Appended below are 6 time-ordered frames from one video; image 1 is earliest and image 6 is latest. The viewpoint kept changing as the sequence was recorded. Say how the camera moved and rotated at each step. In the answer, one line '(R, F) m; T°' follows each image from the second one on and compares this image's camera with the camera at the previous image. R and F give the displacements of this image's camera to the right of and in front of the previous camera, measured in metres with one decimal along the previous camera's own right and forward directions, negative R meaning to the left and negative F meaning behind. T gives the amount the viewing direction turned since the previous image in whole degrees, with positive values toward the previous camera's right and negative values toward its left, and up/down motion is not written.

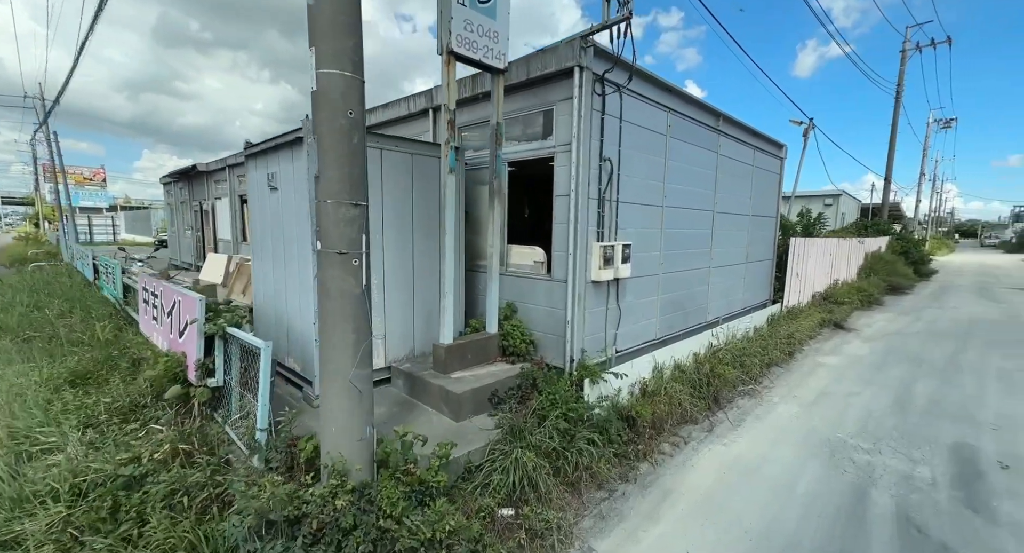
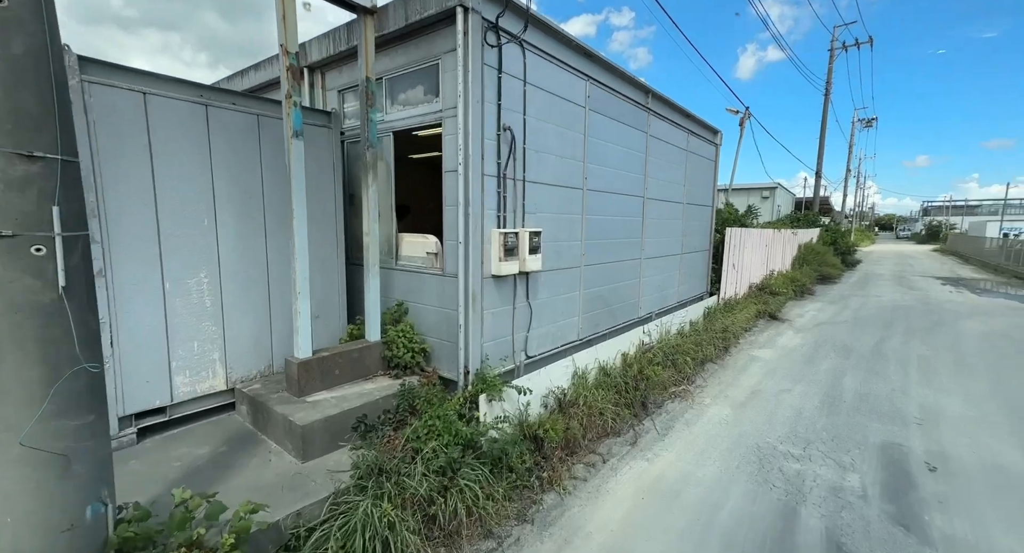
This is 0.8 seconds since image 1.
(+0.5, +0.6) m; +6°
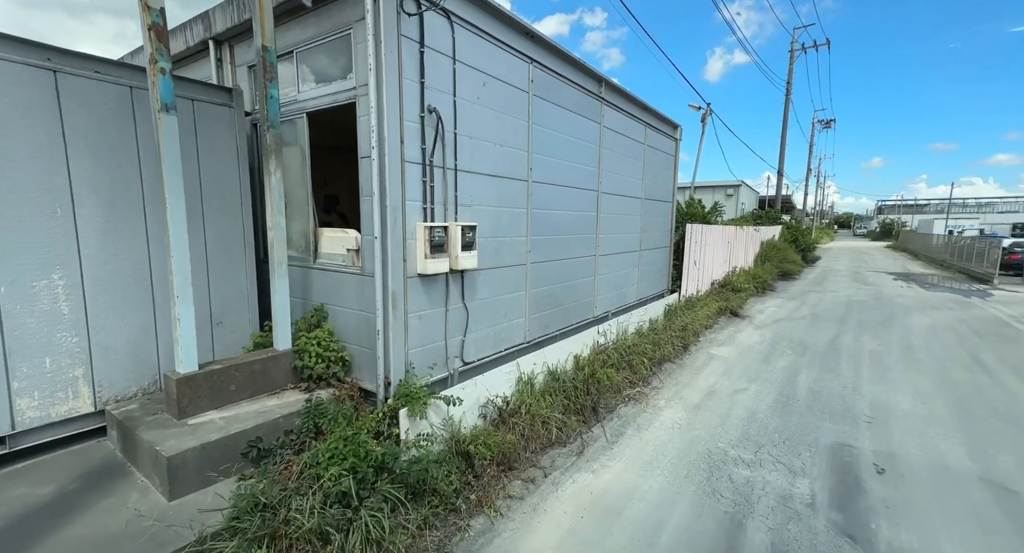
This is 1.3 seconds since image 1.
(+0.3, +0.3) m; +3°
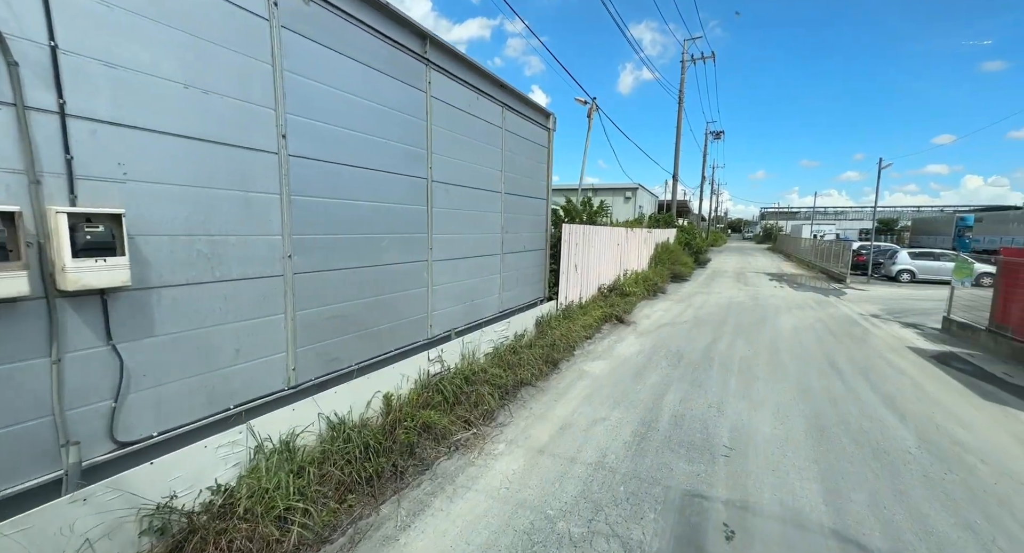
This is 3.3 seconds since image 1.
(+1.1, +0.9) m; +11°
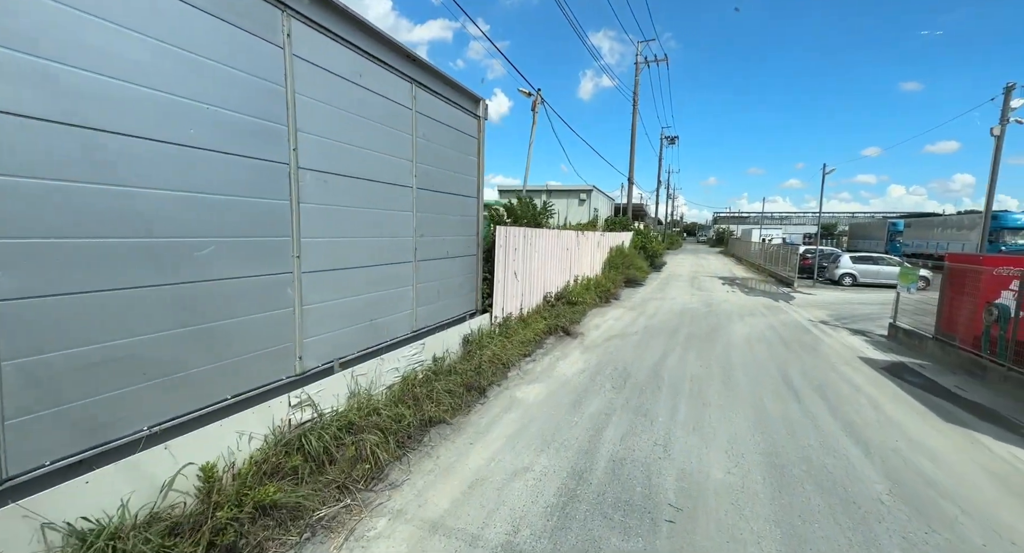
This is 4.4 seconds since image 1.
(+0.5, +0.8) m; +5°
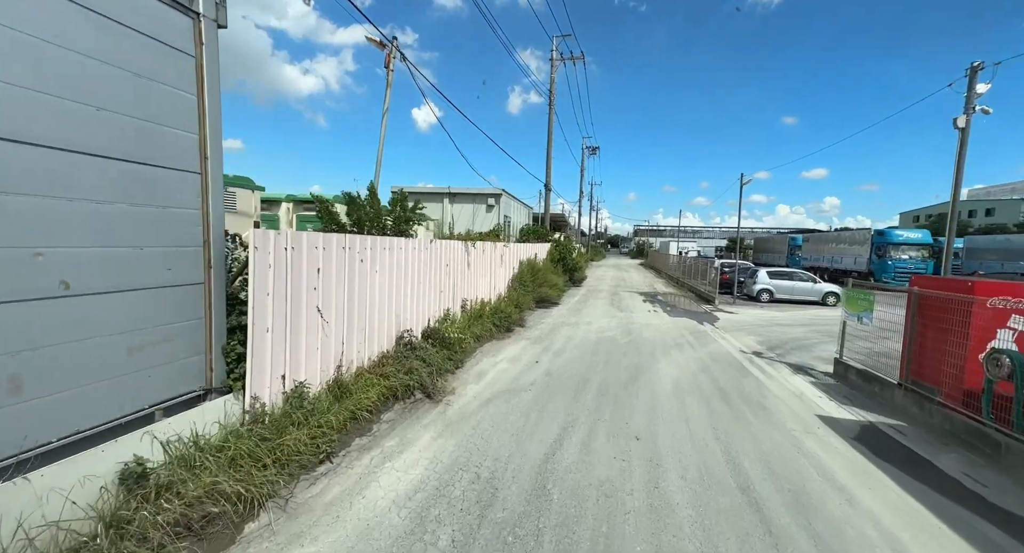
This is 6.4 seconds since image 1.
(+1.2, +2.5) m; +10°
